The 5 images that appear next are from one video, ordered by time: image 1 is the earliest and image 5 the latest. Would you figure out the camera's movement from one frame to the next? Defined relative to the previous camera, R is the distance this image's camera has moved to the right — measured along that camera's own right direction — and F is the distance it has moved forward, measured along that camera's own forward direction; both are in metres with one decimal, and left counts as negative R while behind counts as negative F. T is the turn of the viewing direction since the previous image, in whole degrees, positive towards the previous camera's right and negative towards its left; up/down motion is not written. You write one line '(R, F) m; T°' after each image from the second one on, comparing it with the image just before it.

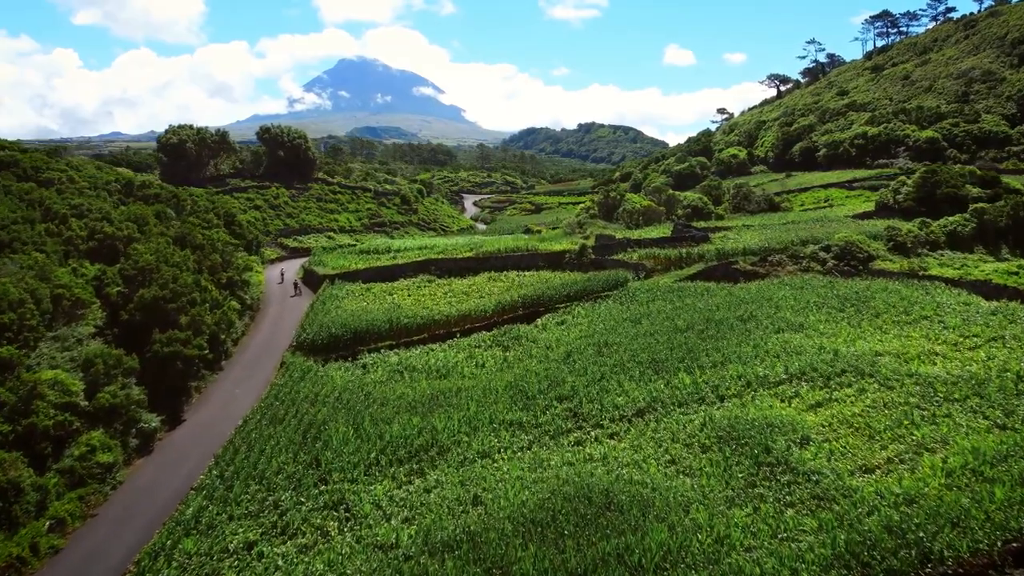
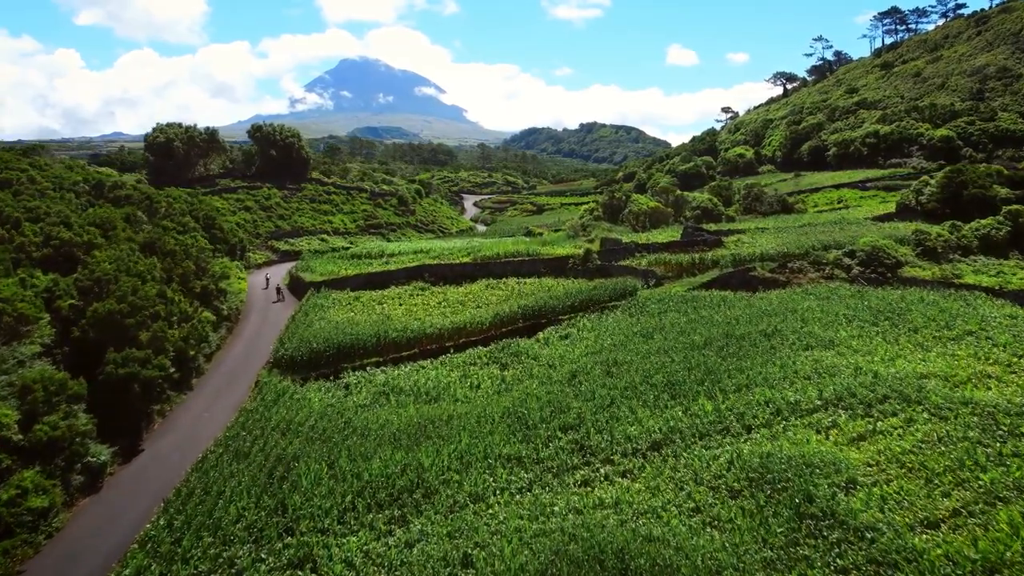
(+0.1, +3.0) m; 0°
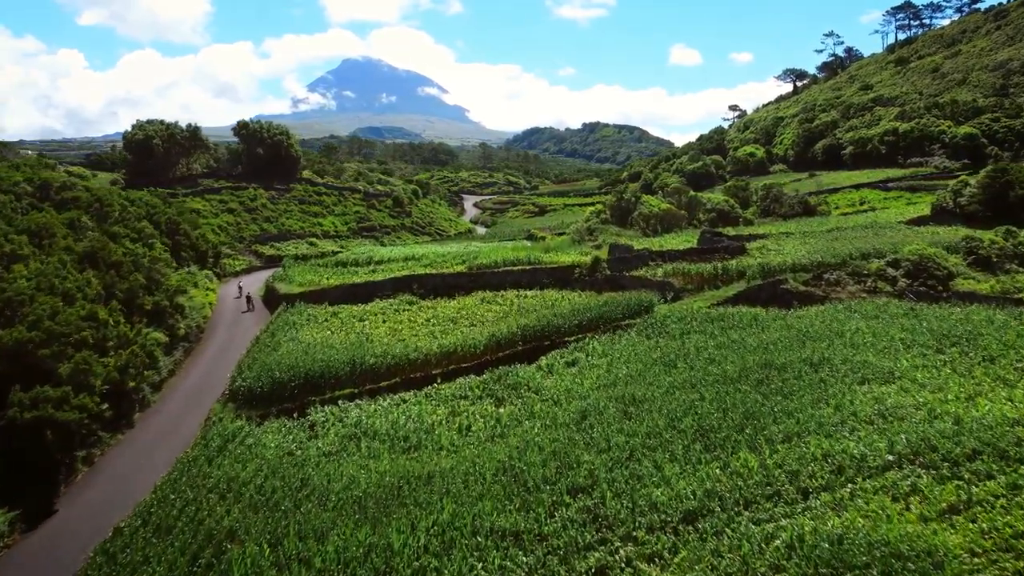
(+0.2, +4.5) m; 0°
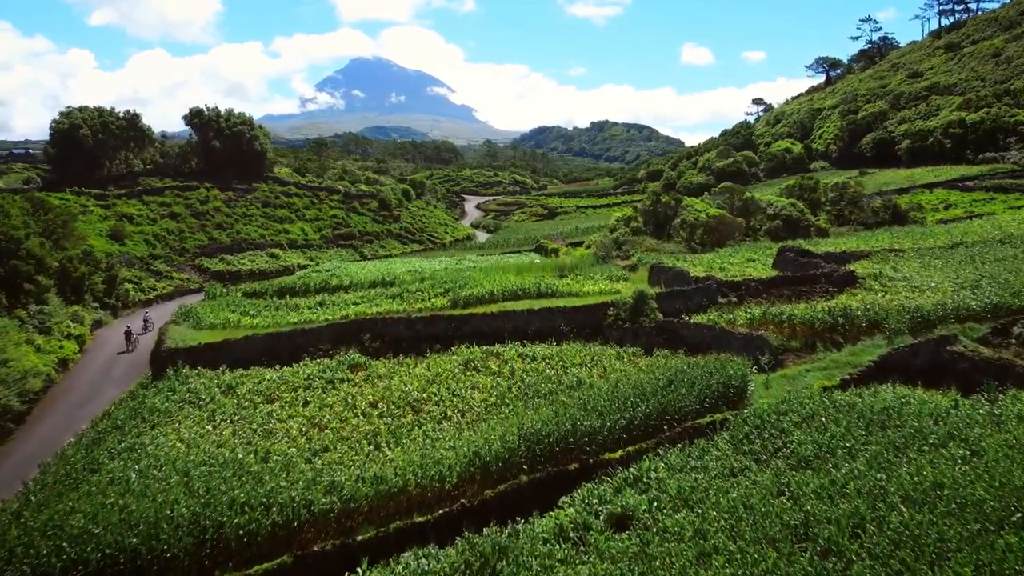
(+0.2, +12.5) m; -1°
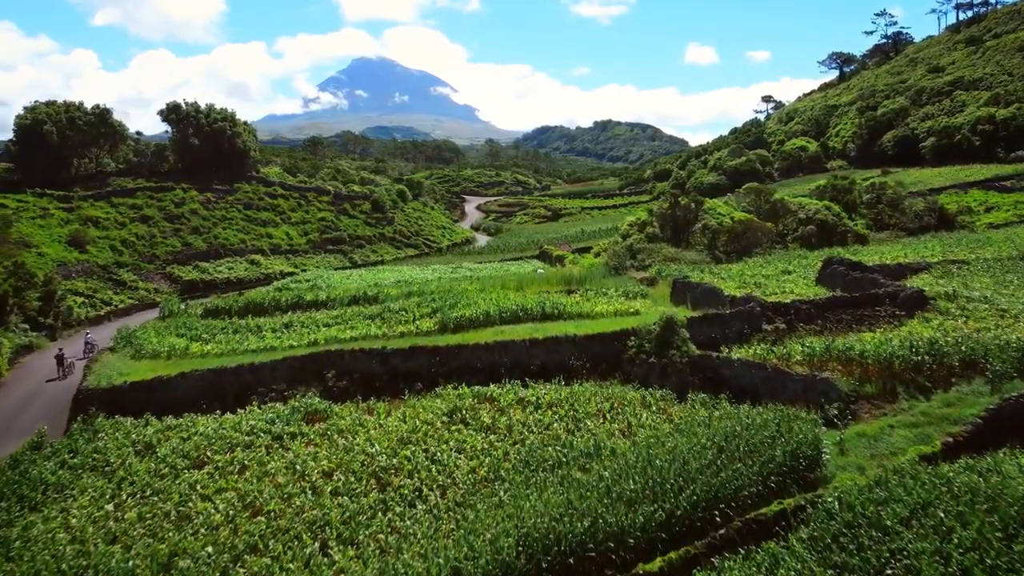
(+0.1, +4.6) m; 0°
